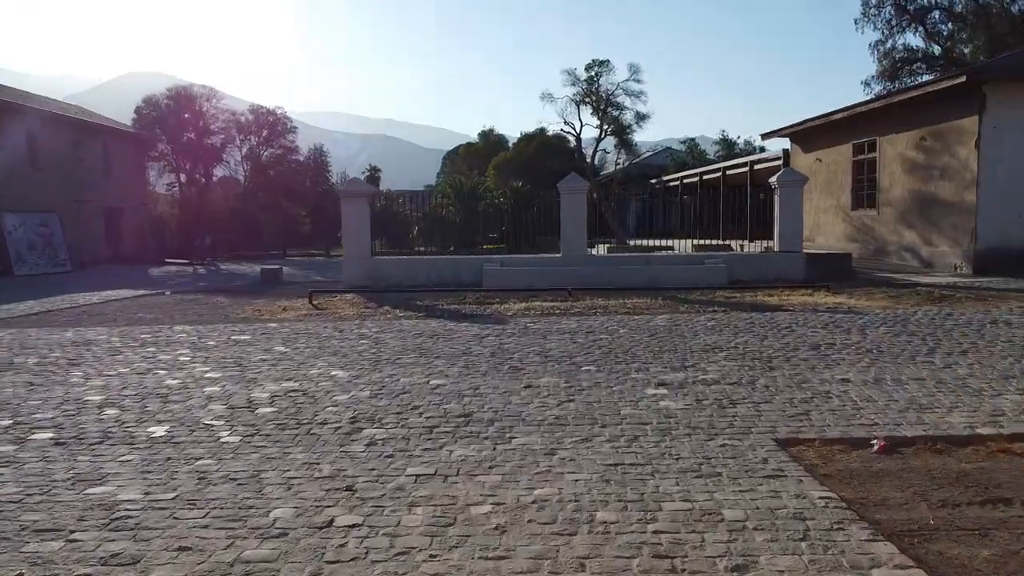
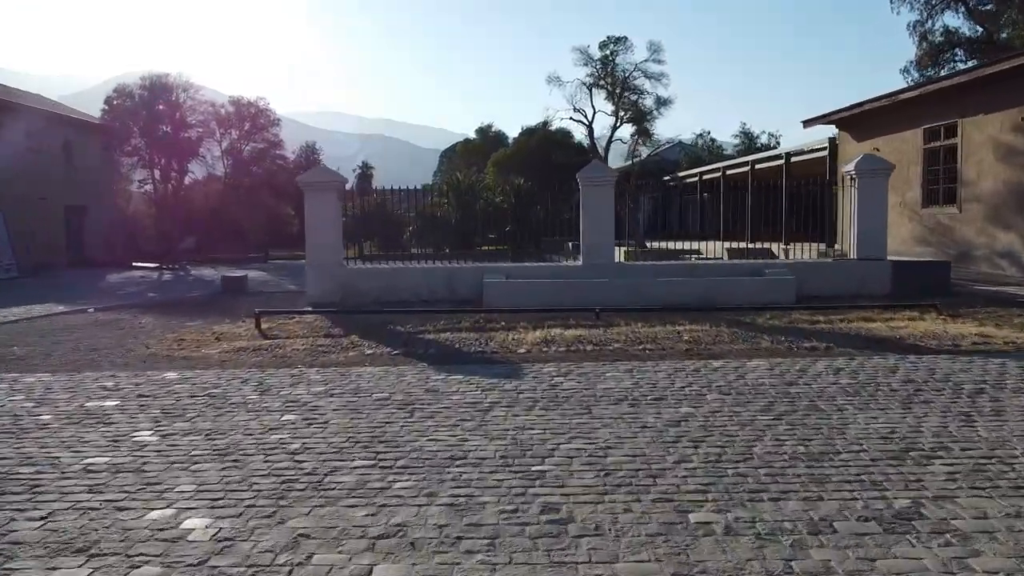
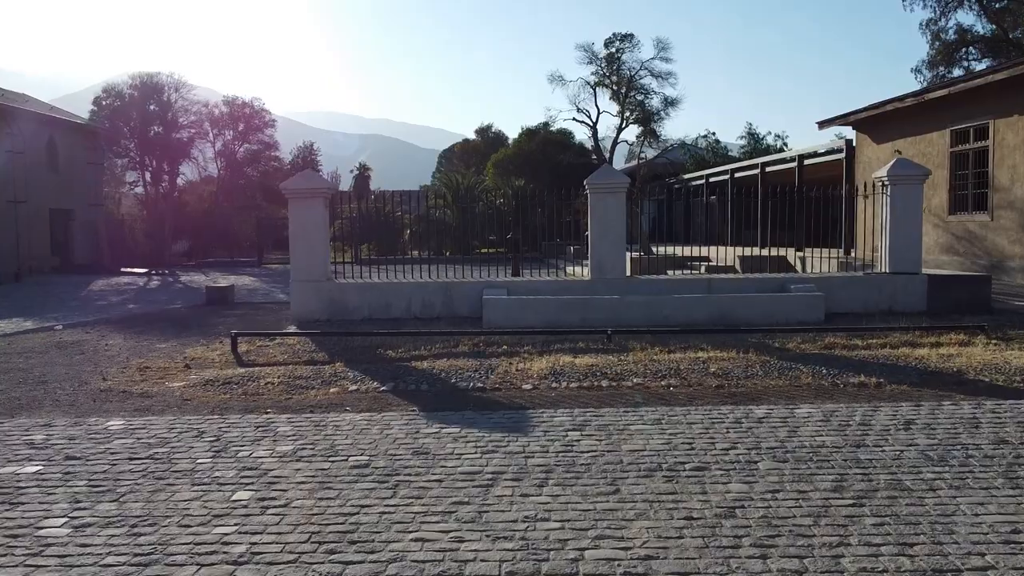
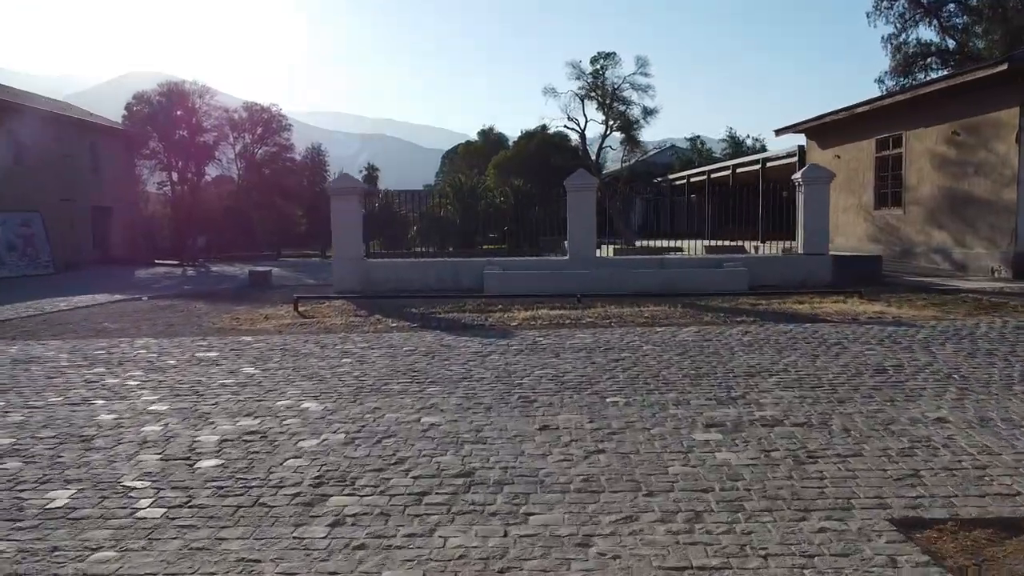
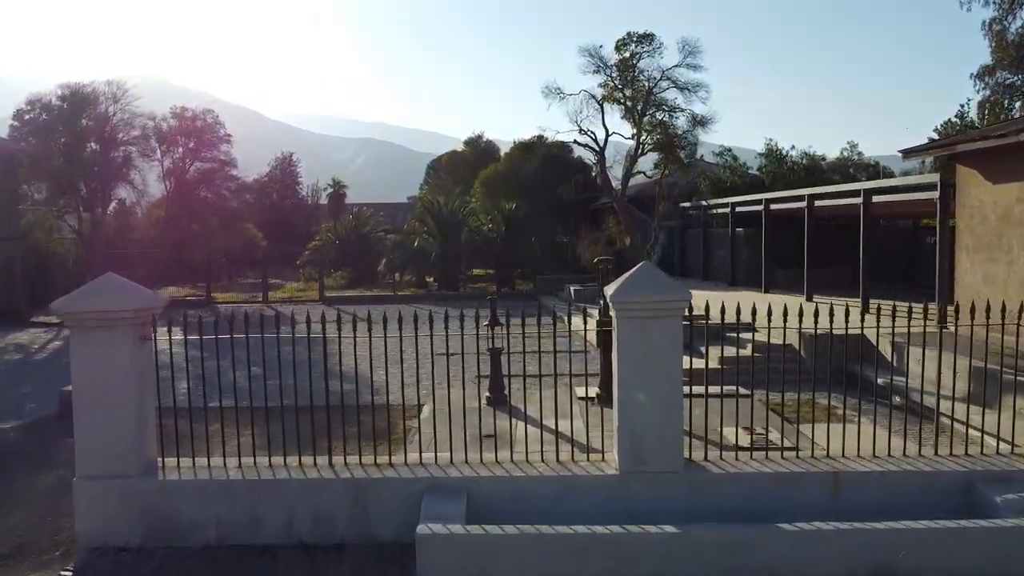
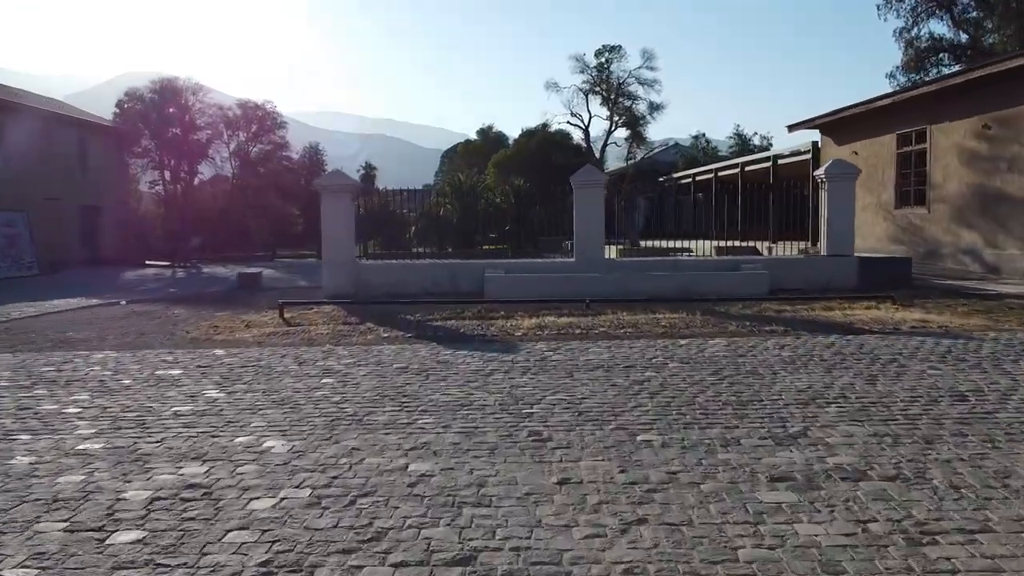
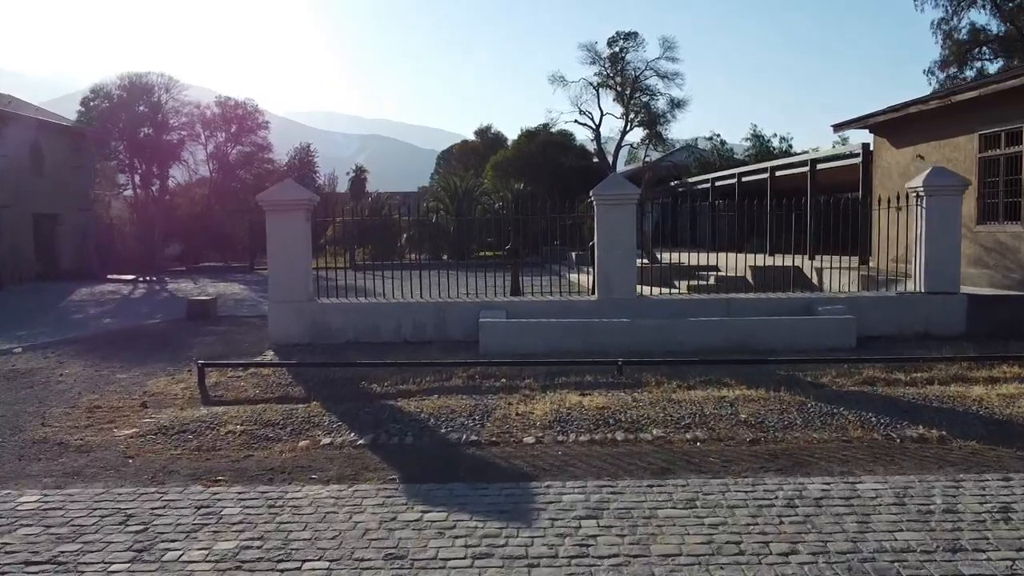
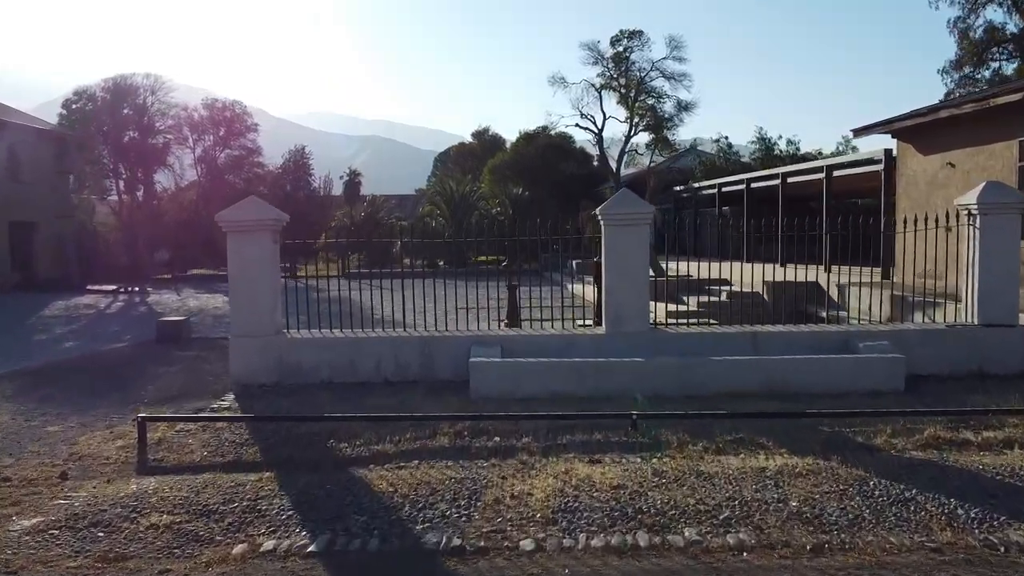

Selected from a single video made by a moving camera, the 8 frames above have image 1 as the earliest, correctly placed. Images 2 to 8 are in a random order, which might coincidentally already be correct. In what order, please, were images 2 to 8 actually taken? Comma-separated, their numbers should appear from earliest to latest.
4, 6, 2, 3, 7, 8, 5
